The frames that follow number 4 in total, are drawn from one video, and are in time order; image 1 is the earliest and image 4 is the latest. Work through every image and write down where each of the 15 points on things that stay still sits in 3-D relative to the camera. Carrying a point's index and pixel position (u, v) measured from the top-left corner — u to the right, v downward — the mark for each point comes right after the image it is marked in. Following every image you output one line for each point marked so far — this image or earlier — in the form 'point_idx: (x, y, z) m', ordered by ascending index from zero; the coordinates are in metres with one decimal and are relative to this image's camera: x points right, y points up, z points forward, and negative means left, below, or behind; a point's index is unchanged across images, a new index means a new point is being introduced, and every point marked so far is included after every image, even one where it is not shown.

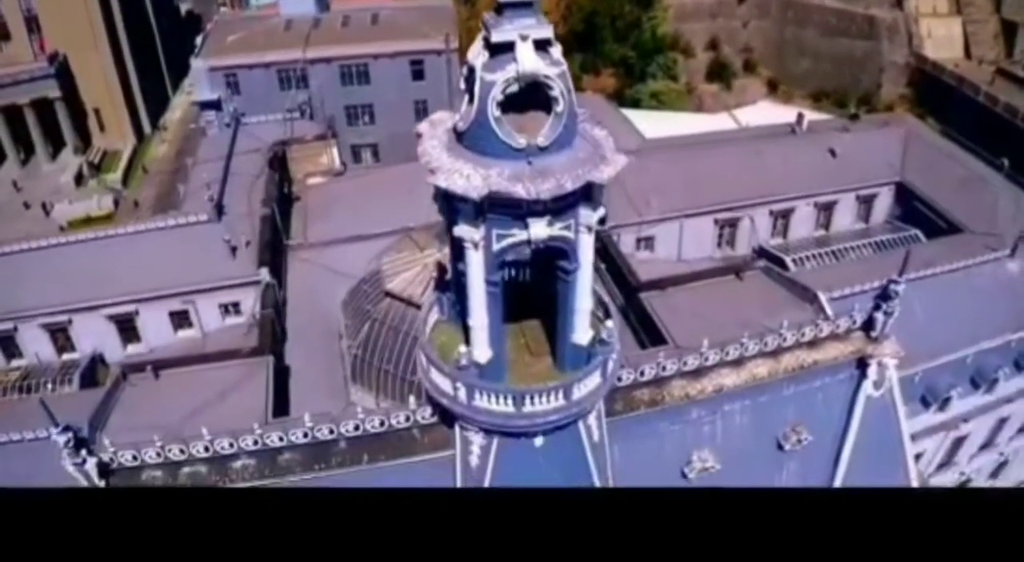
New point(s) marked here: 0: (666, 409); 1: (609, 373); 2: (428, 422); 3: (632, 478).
0: (+2.0, -1.6, +11.0) m
1: (+1.0, -0.9, +9.2) m
2: (-1.0, -1.7, +10.2) m
3: (+1.4, -2.5, +11.2) m
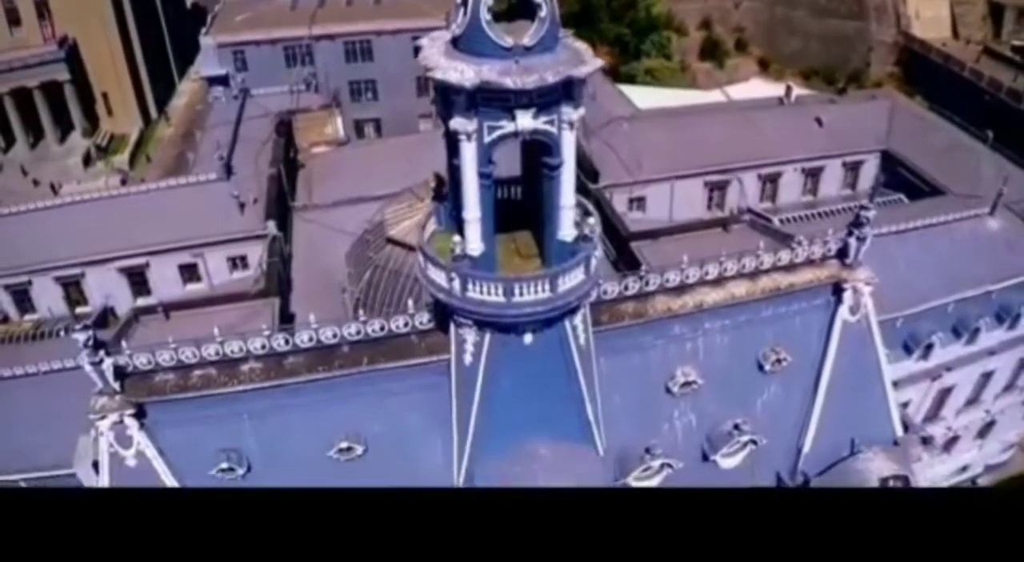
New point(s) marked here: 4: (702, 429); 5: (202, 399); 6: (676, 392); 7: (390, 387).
0: (+1.9, -0.6, +11.7) m
1: (+0.9, +0.1, +9.9) m
2: (-1.1, -0.6, +10.8) m
3: (+1.3, -1.4, +11.8) m
4: (+2.8, -2.1, +12.5) m
5: (-3.9, -1.5, +10.6) m
6: (+2.3, -1.5, +12.0) m
7: (-1.6, -1.4, +10.9) m
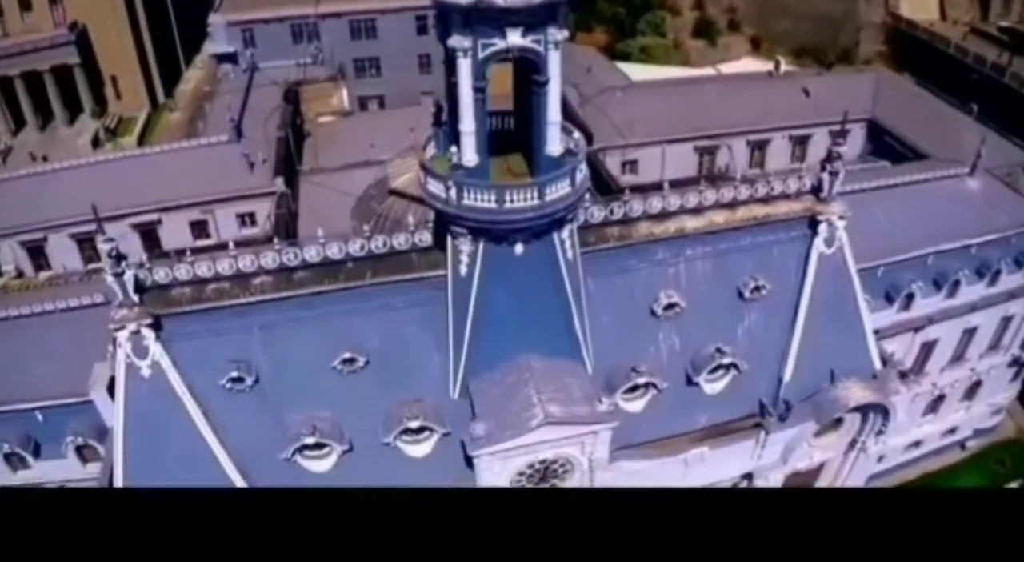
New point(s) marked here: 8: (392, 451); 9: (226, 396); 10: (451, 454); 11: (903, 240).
0: (+1.8, +0.5, +12.5) m
1: (+0.8, +1.2, +10.7) m
2: (-1.2, +0.5, +11.6) m
3: (+1.2, -0.3, +12.6) m
4: (+2.7, -1.1, +13.2) m
5: (-4.0, -0.4, +11.4) m
6: (+2.2, -0.5, +12.8) m
7: (-1.7, -0.3, +11.7) m
8: (-1.7, -2.4, +12.2) m
9: (-3.9, -1.6, +11.7) m
10: (-0.9, -2.5, +12.4) m
11: (+8.6, +0.9, +18.8) m
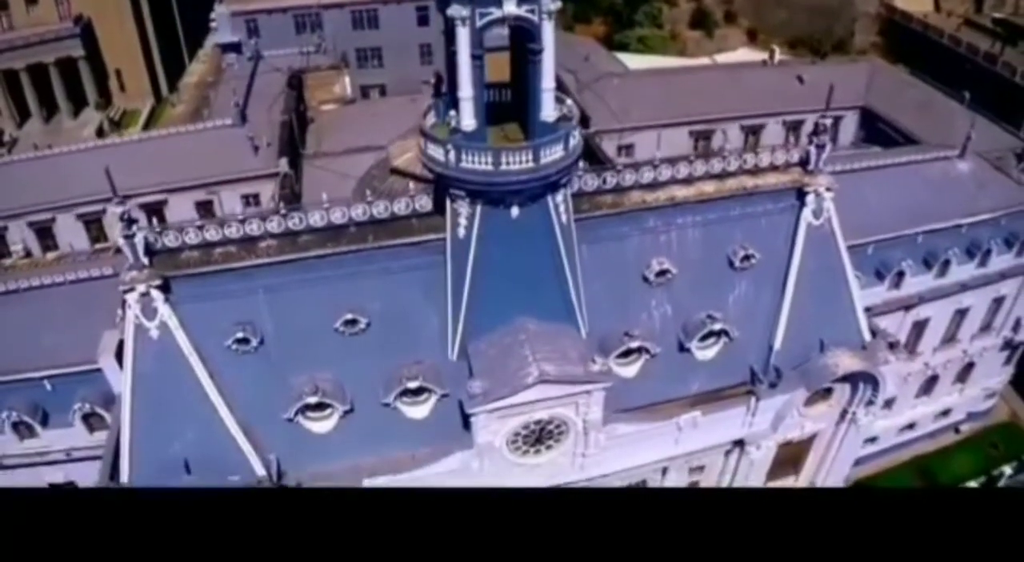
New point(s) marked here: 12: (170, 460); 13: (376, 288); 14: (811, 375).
0: (+1.7, +1.0, +12.9) m
1: (+0.8, +1.7, +11.1) m
2: (-1.2, +1.0, +12.1) m
3: (+1.2, +0.2, +13.0) m
4: (+2.6, -0.6, +13.7) m
5: (-4.0, +0.1, +11.9) m
6: (+2.2, 0.0, +13.2) m
7: (-1.7, +0.2, +12.2) m
8: (-1.8, -1.9, +12.6) m
9: (-4.0, -1.1, +12.1) m
10: (-0.9, -2.0, +12.8) m
11: (+8.6, +1.4, +19.2) m
12: (-4.9, -2.5, +12.0) m
13: (-1.9, -0.1, +12.3) m
14: (+4.9, -1.5, +14.0) m
